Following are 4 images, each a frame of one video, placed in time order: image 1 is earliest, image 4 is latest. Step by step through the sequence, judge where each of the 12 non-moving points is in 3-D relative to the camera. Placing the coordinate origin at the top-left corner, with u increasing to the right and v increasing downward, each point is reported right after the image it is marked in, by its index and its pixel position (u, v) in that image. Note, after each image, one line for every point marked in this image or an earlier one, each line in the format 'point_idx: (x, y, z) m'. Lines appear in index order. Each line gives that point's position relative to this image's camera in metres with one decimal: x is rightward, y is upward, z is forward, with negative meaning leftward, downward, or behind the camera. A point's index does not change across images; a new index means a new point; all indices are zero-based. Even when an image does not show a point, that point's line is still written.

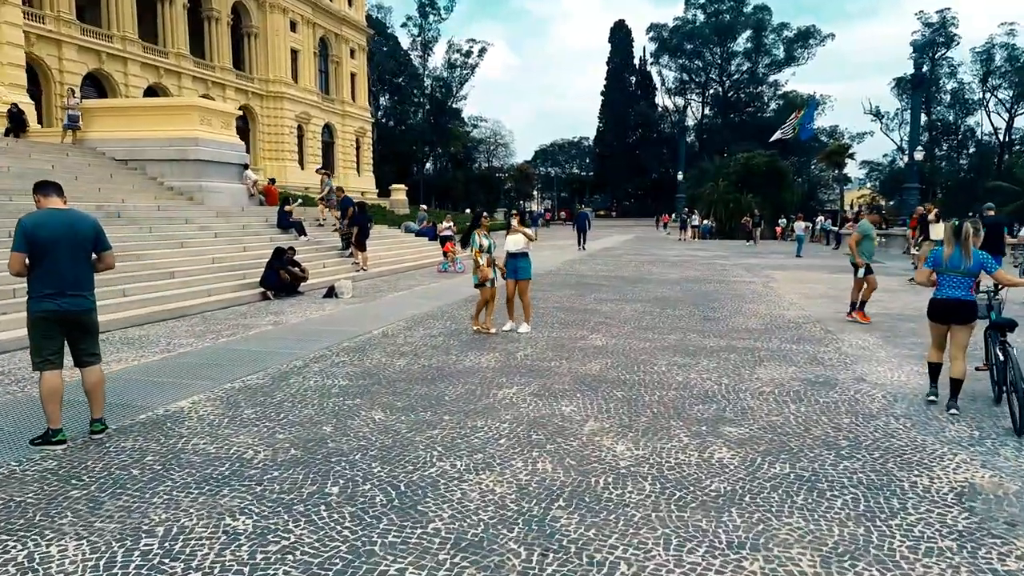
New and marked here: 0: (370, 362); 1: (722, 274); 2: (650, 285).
0: (-1.5, -0.8, +7.1) m
1: (+5.5, +0.4, +17.9) m
2: (+3.1, +0.1, +15.2) m
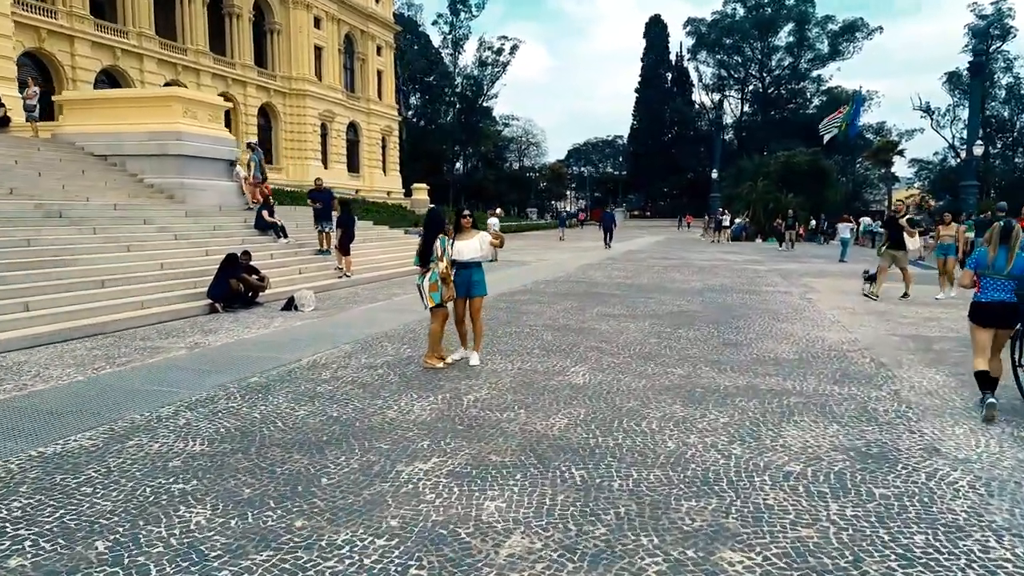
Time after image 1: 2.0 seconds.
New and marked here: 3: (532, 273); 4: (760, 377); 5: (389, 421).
0: (-2.0, -1.0, +5.4) m
1: (+5.6, +0.1, +15.8) m
2: (+3.1, -0.1, +13.2) m
3: (+0.5, +0.4, +17.9) m
4: (+2.5, -0.9, +6.7) m
5: (-0.9, -1.0, +5.2) m
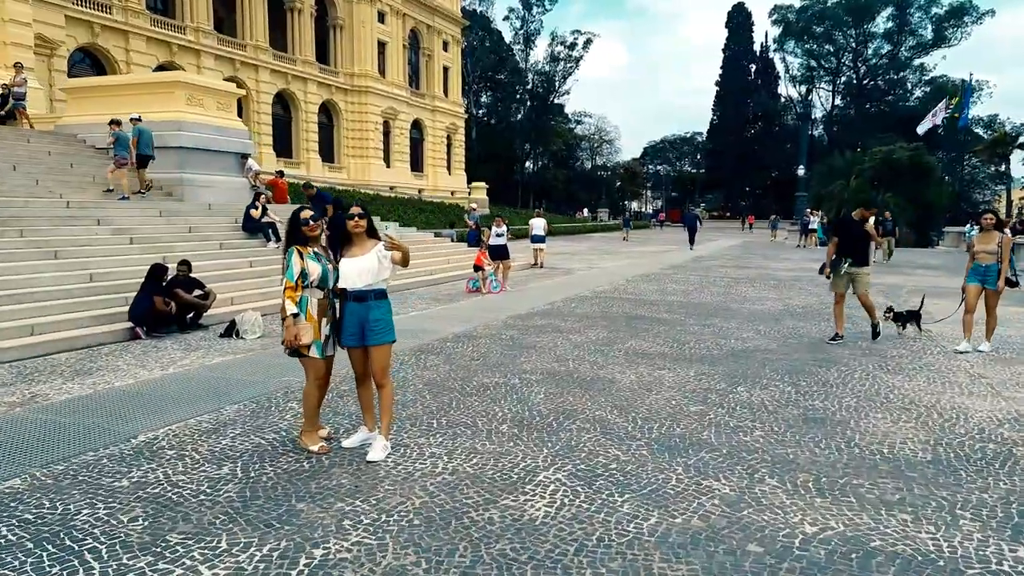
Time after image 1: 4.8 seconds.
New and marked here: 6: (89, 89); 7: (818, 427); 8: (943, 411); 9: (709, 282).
0: (-2.6, -1.3, +2.9) m
1: (+6.1, -0.3, +12.4) m
2: (+3.3, -0.5, +10.1) m
3: (+1.3, +0.1, +15.0) m
4: (+2.0, -1.3, +3.8) m
5: (-1.6, -1.3, +2.6) m
6: (-10.7, +5.0, +17.1) m
7: (+2.4, -1.1, +5.3) m
8: (+3.7, -1.1, +5.8) m
9: (+4.7, +0.2, +16.2) m
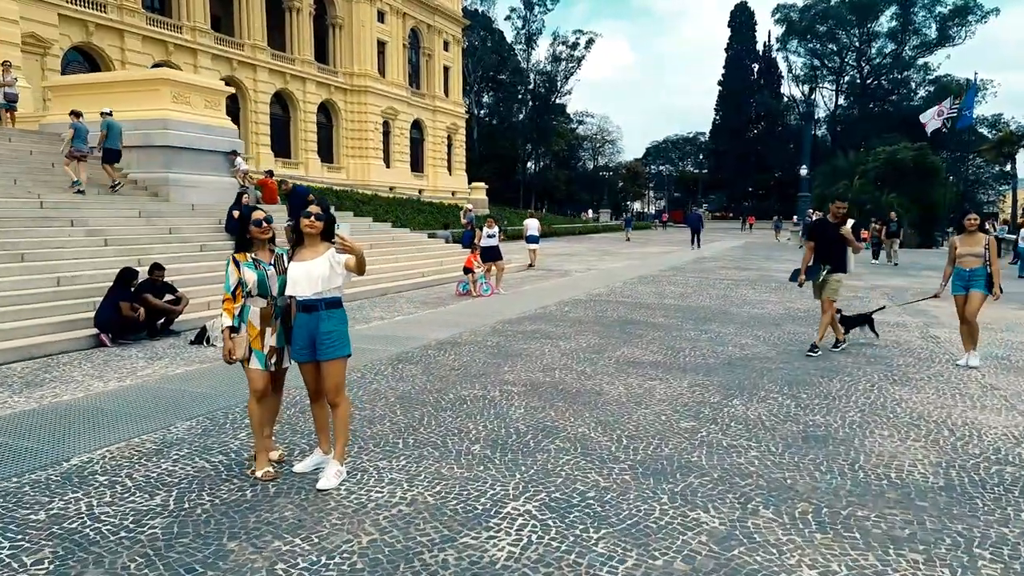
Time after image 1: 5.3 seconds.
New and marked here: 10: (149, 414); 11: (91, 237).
0: (-2.8, -1.3, +2.5) m
1: (+6.0, -0.3, +12.0) m
2: (+3.2, -0.6, +9.7) m
3: (+1.1, 0.0, +14.6) m
4: (+1.8, -1.3, +3.3) m
5: (-1.8, -1.4, +2.2) m
6: (-10.8, +5.0, +16.7) m
7: (+2.2, -1.1, +4.9) m
8: (+3.6, -1.1, +5.3) m
9: (+4.6, +0.1, +15.8) m
10: (-2.9, -1.0, +5.2) m
11: (-6.5, +0.8, +10.4) m
